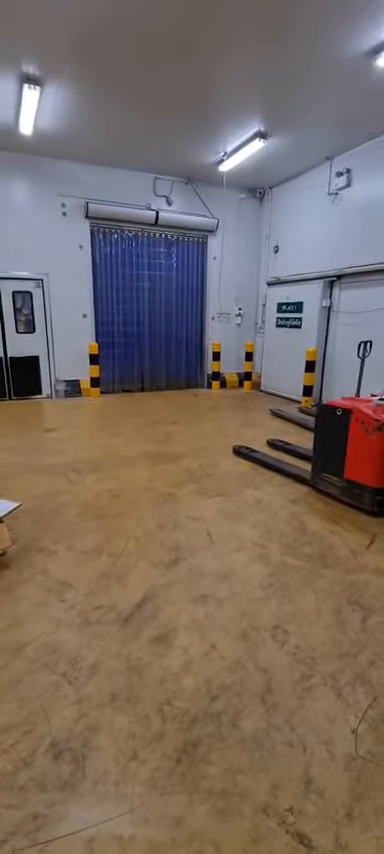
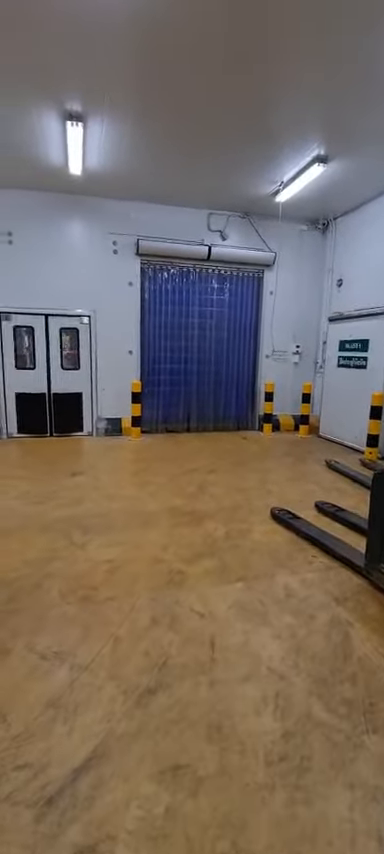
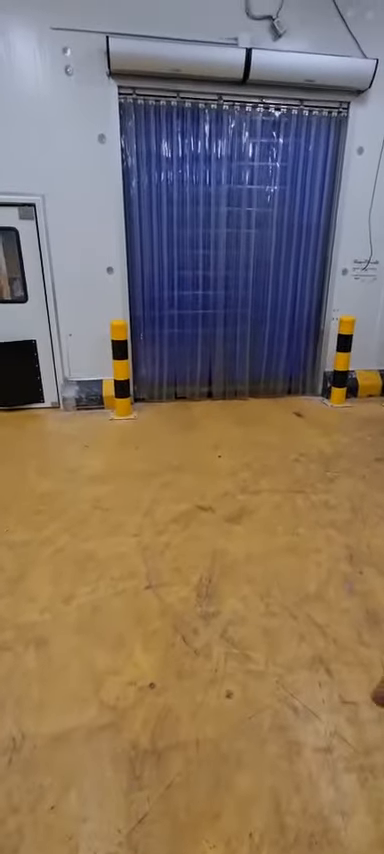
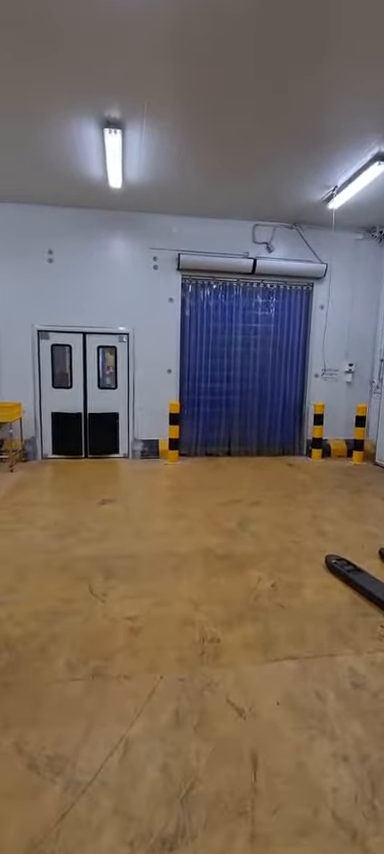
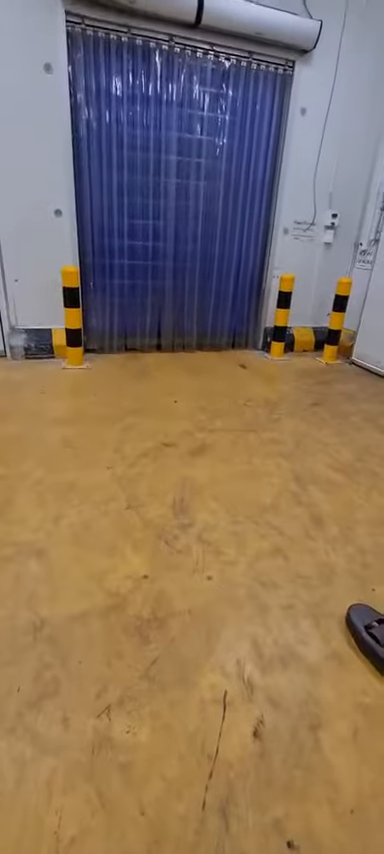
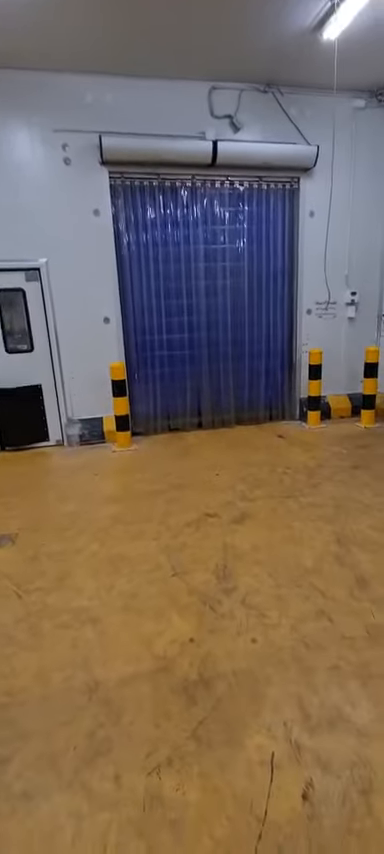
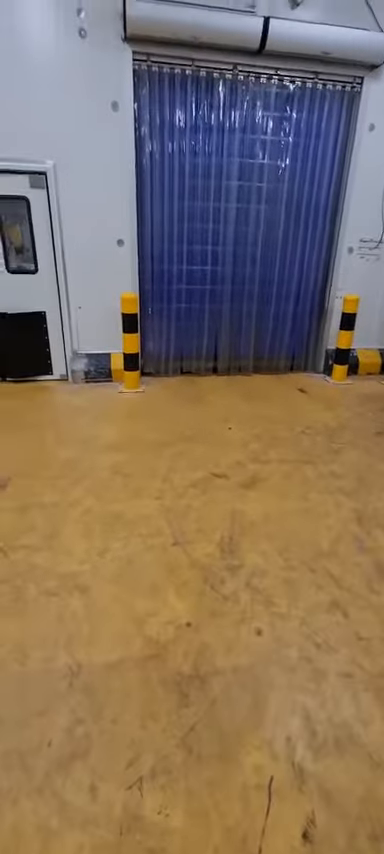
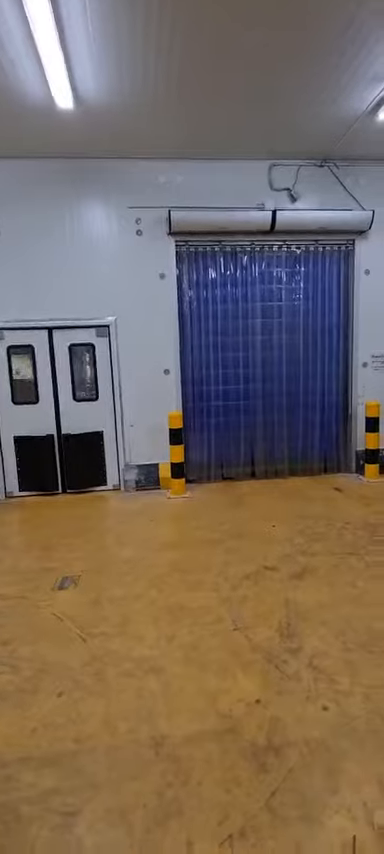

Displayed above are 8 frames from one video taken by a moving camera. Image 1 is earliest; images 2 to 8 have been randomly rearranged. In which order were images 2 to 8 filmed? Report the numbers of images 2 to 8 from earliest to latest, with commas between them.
2, 4, 8, 6, 5, 7, 3
